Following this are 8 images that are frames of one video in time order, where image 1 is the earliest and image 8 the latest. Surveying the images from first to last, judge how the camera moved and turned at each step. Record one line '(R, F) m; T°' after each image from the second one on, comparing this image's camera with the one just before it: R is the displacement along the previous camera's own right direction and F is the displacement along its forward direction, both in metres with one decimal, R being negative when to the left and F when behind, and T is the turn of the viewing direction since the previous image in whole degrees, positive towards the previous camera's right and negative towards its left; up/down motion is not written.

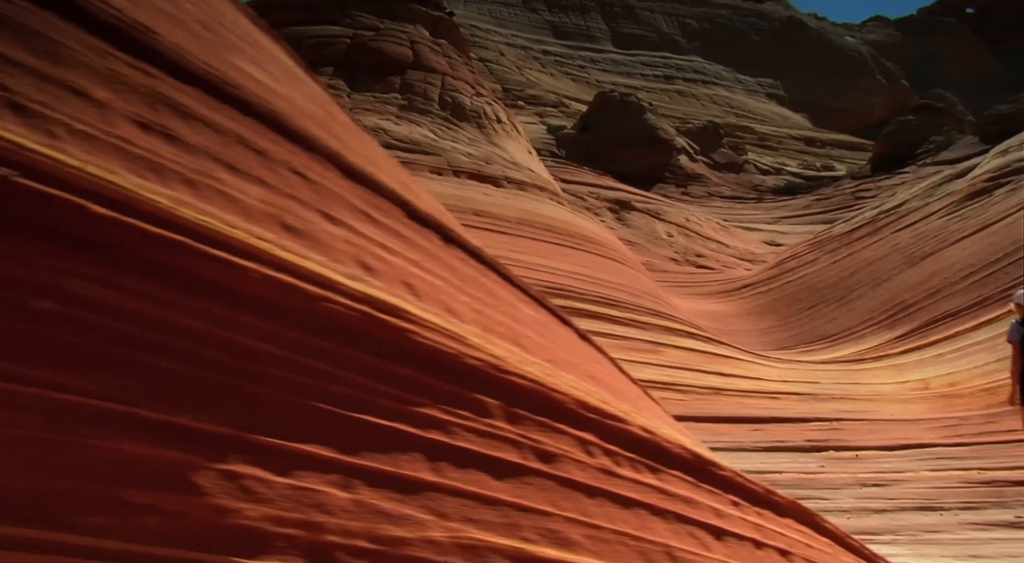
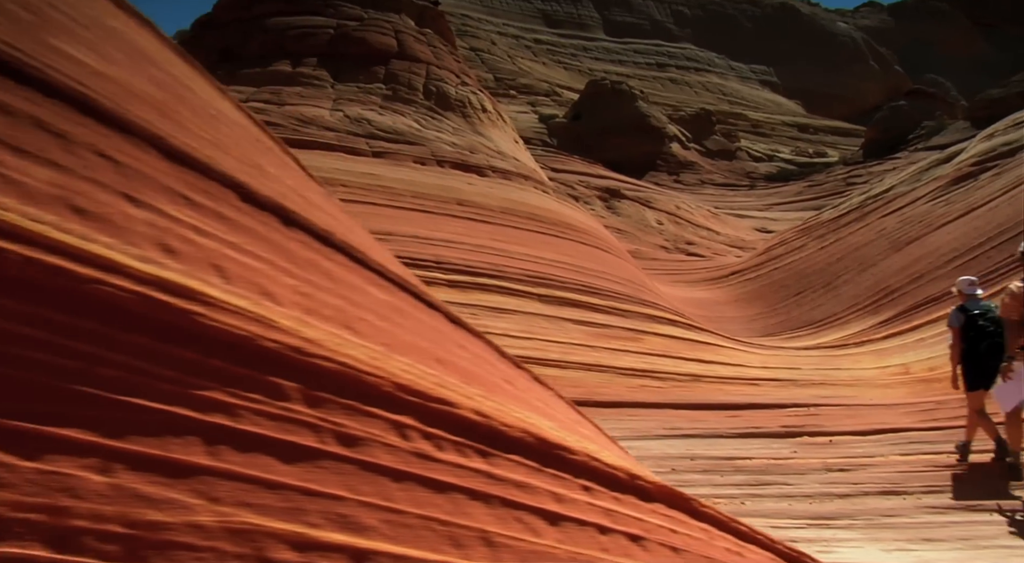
(+0.2, 0.0) m; 0°
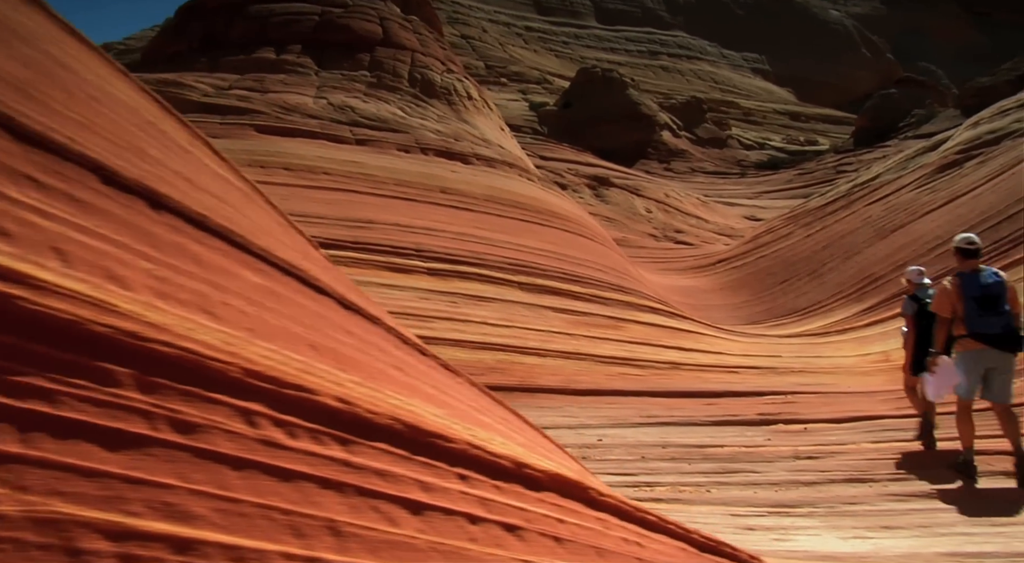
(+0.1, 0.0) m; 0°
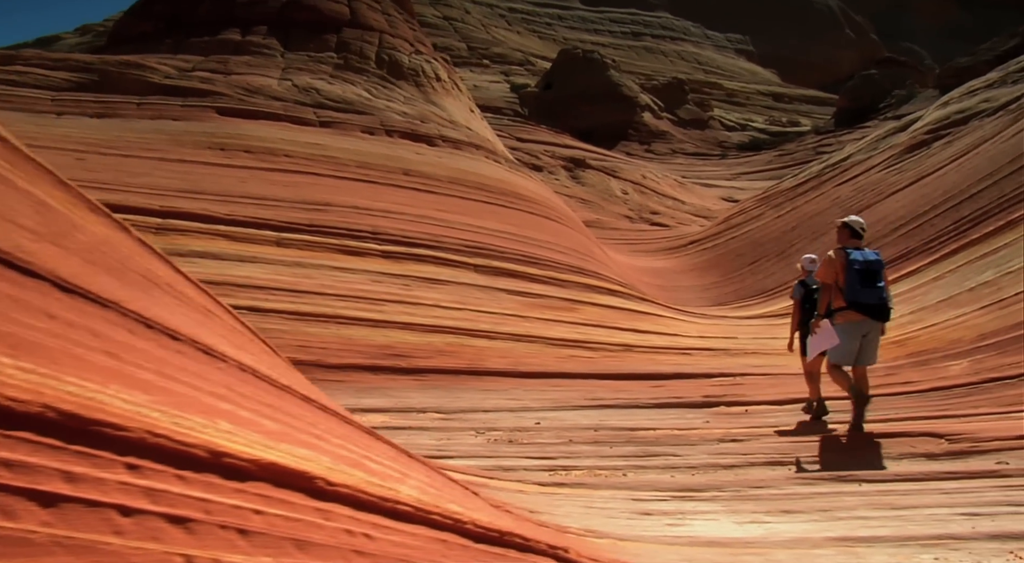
(+0.3, 0.0) m; 0°
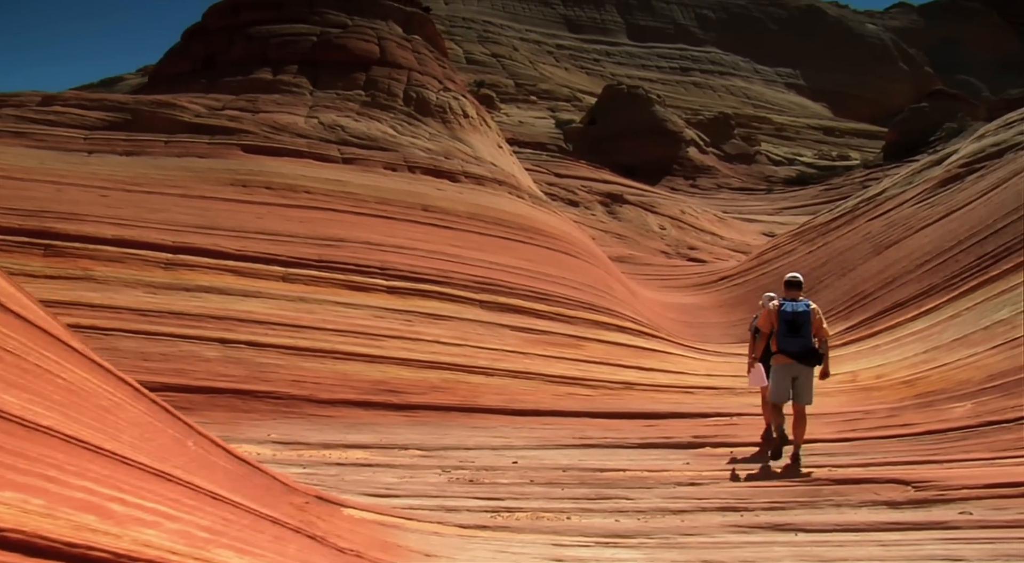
(+0.4, 0.0) m; -4°
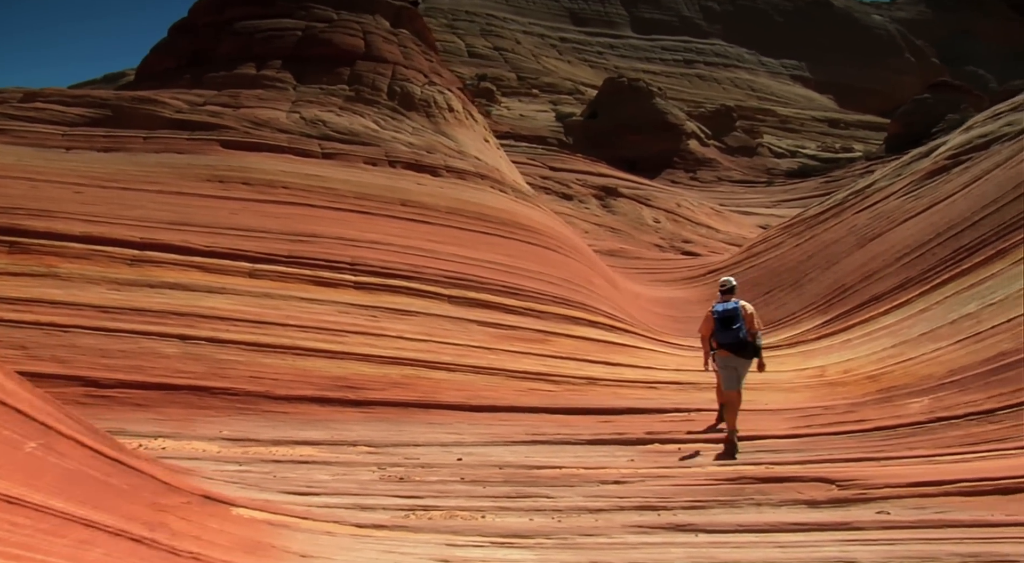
(+0.4, 0.0) m; -1°
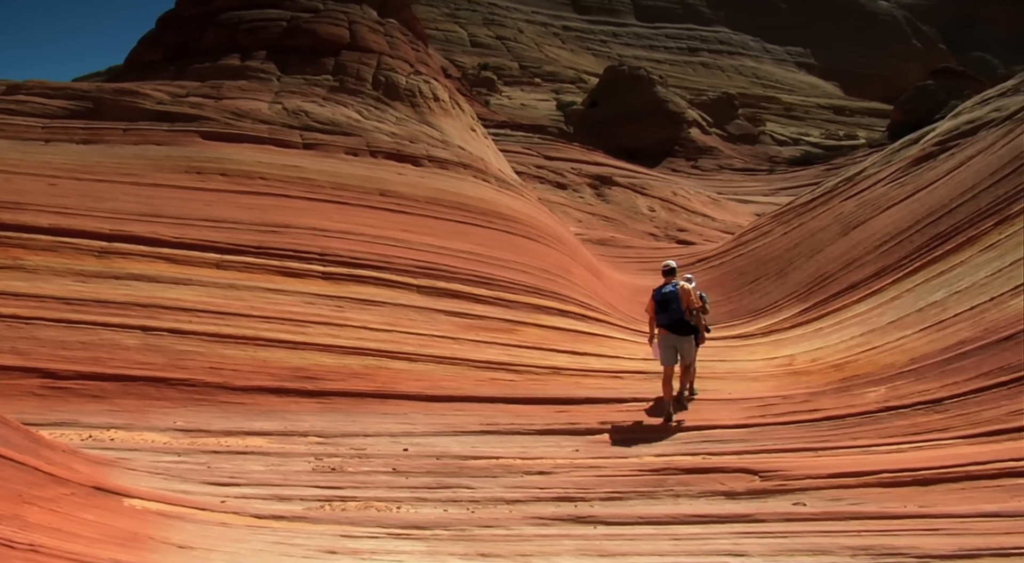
(+0.4, 0.0) m; -1°
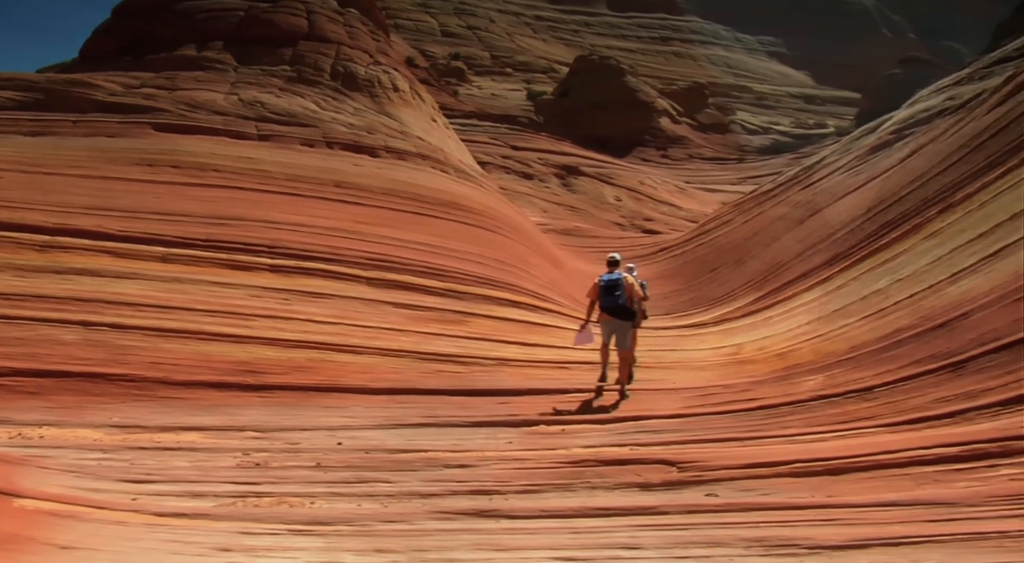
(+0.3, 0.0) m; +1°
